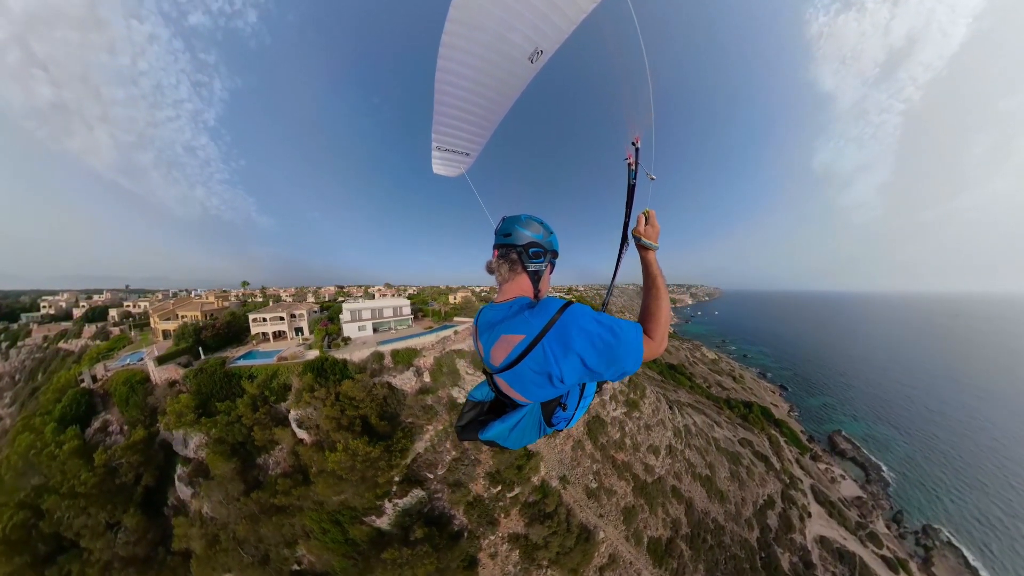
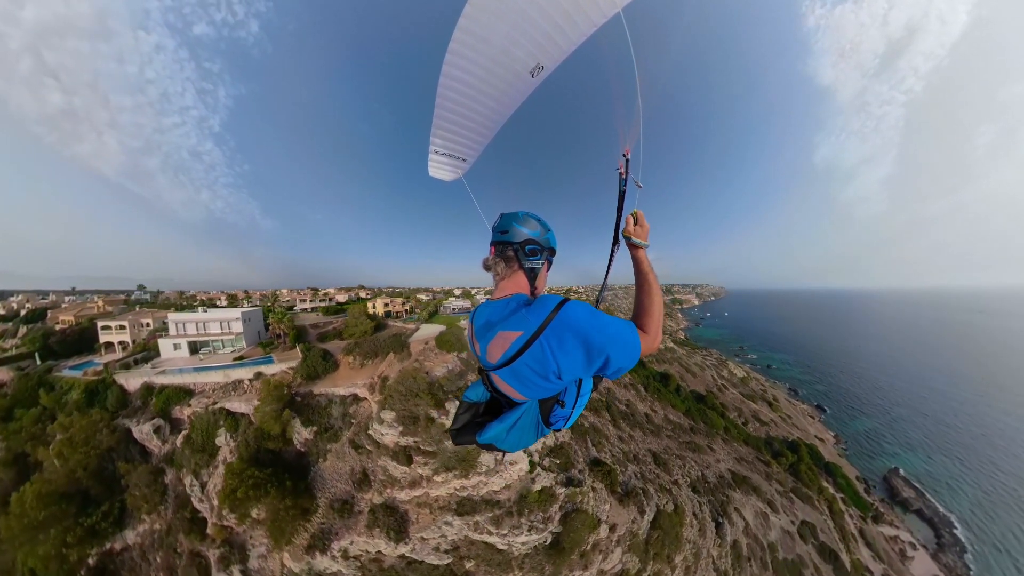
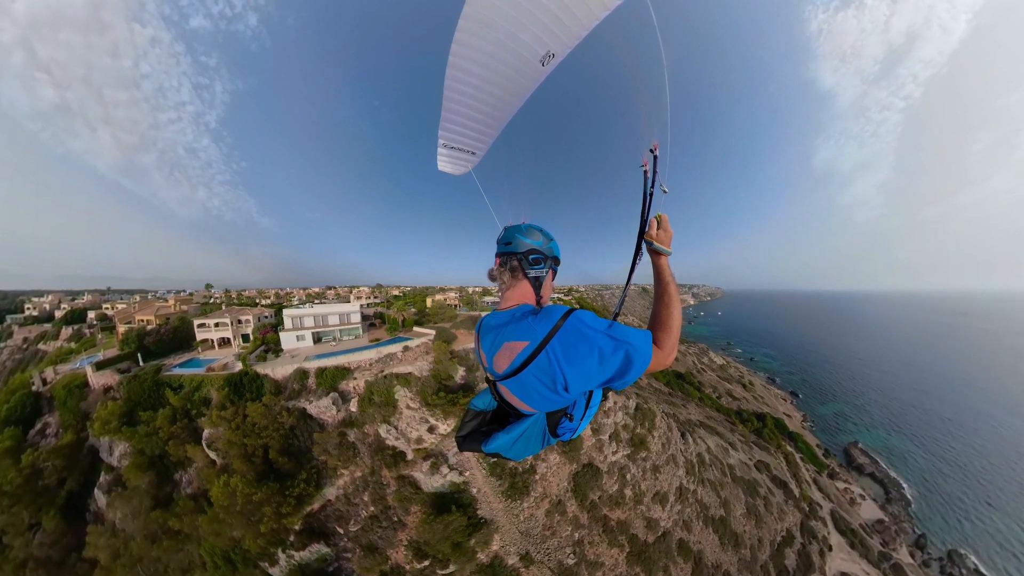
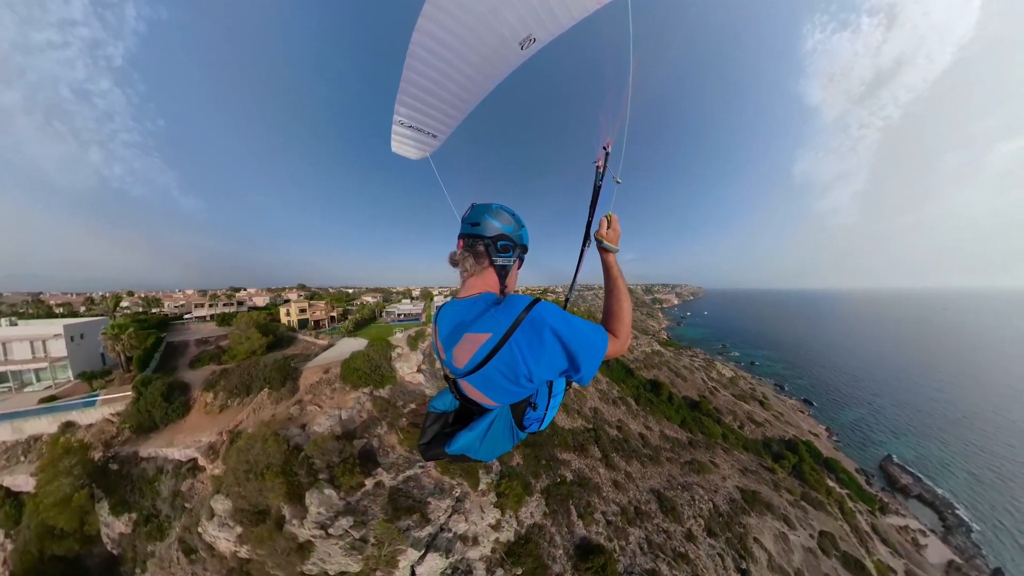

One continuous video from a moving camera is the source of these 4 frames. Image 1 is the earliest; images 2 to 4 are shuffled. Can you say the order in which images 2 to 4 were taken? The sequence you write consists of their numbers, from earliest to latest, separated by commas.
3, 2, 4
